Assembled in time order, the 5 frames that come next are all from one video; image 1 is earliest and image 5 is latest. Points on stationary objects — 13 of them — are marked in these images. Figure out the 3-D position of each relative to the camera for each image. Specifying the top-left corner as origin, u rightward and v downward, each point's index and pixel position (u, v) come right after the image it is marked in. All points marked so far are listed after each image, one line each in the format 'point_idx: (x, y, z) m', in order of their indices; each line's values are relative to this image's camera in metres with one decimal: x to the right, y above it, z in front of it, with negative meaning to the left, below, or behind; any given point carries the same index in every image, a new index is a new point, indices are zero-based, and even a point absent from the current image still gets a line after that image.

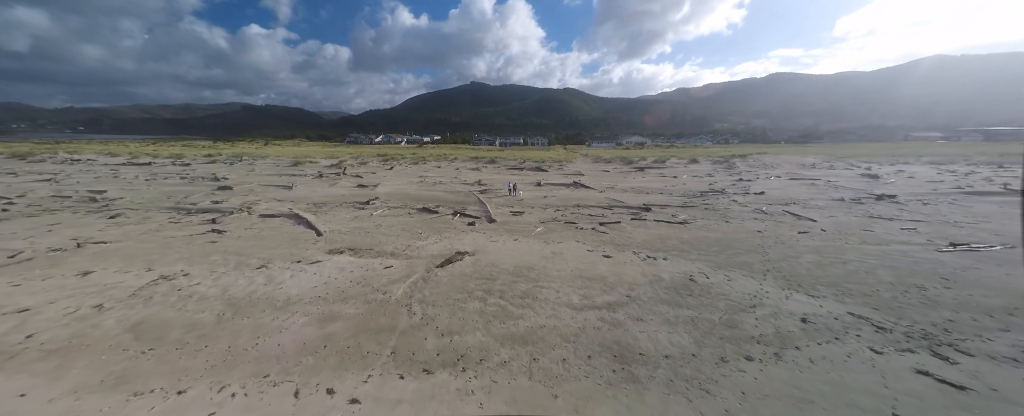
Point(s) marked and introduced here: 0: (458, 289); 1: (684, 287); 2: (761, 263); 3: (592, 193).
0: (-0.9, -1.3, +5.2) m
1: (+2.9, -1.3, +5.2) m
2: (+4.8, -1.1, +5.9) m
3: (+3.2, +0.6, +12.3) m
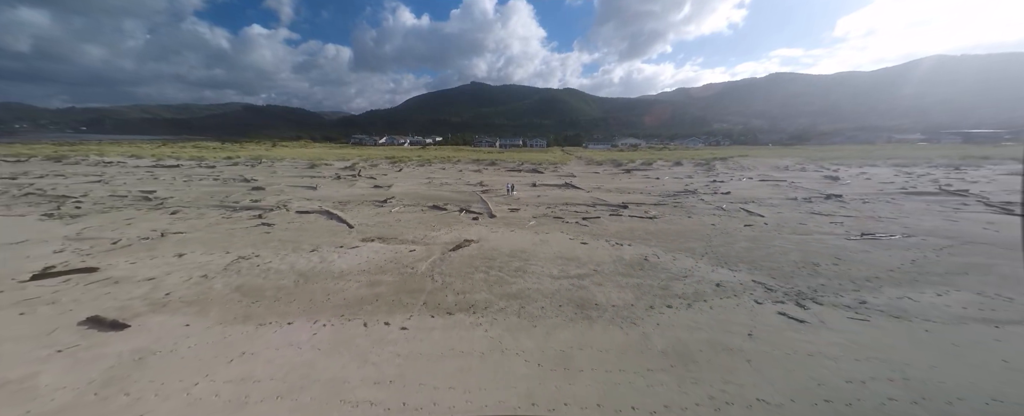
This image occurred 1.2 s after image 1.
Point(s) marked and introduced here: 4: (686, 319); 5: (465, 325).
0: (-1.0, -1.3, +6.9) m
1: (+2.8, -1.2, +6.8) m
2: (+4.7, -1.0, +7.5) m
3: (+3.1, +0.7, +13.9) m
4: (+2.8, -1.8, +4.9) m
5: (-0.7, -1.8, +4.8) m
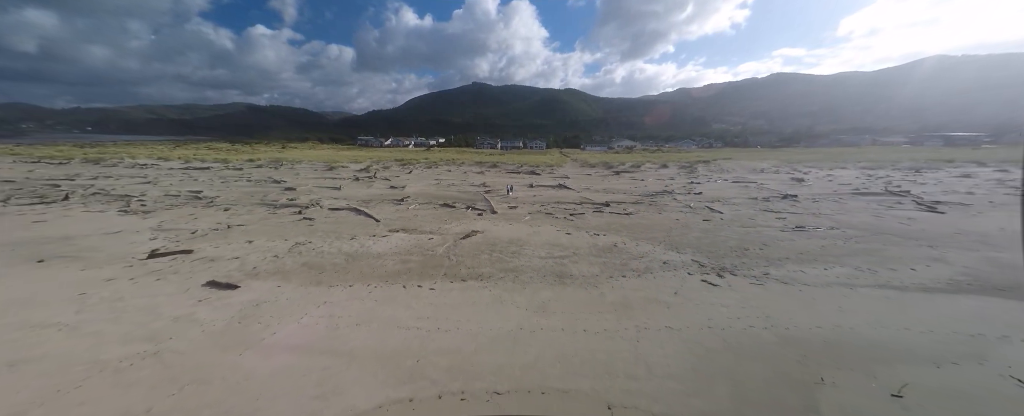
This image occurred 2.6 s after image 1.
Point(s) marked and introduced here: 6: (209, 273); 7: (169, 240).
0: (-1.1, -1.2, +8.8) m
1: (+2.7, -1.1, +8.7) m
2: (+4.7, -0.9, +9.4) m
3: (+3.1, +0.8, +15.8) m
4: (+2.7, -1.7, +6.8) m
5: (-0.8, -1.7, +6.8) m
6: (-7.2, -1.5, +7.3) m
7: (-10.4, -1.0, +9.3) m
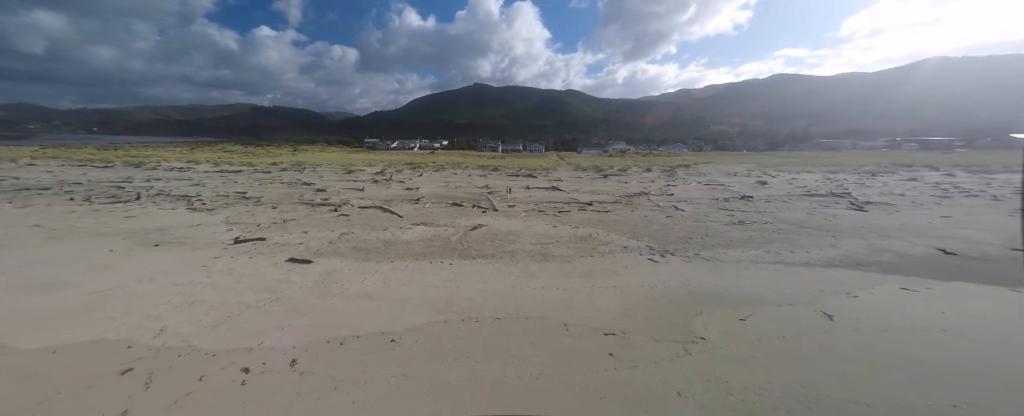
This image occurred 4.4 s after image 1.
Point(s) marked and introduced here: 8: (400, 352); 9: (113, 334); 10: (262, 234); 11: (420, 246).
0: (-1.1, -1.1, +11.3) m
1: (+2.6, -1.1, +11.2) m
2: (+4.6, -0.8, +11.9) m
3: (+3.1, +0.8, +18.3) m
4: (+2.6, -1.6, +9.4) m
5: (-0.9, -1.7, +9.3) m
6: (-7.3, -1.4, +9.8) m
7: (-10.5, -0.9, +11.9) m
8: (-2.0, -2.6, +5.6) m
9: (-8.0, -2.5, +6.1) m
10: (-9.4, -1.0, +11.5) m
11: (-3.2, -1.3, +10.6) m
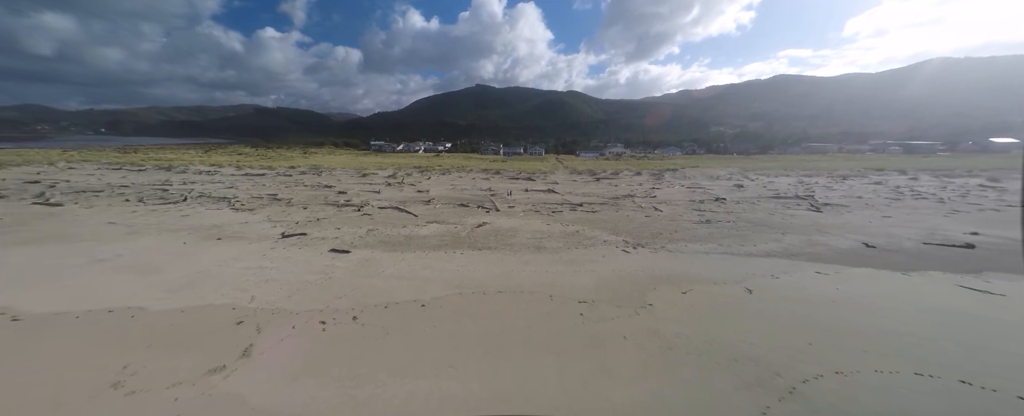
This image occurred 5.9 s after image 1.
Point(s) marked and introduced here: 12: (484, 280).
0: (-1.2, -1.1, +13.5) m
1: (+2.6, -1.1, +13.3) m
2: (+4.6, -0.9, +14.0) m
3: (+3.1, +0.8, +20.5) m
4: (+2.6, -1.6, +11.5) m
5: (-0.9, -1.7, +11.4) m
6: (-7.3, -1.5, +12.0) m
7: (-10.5, -0.9, +14.1) m
8: (-2.1, -2.6, +7.7) m
9: (-8.0, -2.5, +8.3) m
10: (-9.4, -1.0, +13.7) m
11: (-3.2, -1.3, +12.7) m
12: (-0.9, -2.2, +9.4) m
